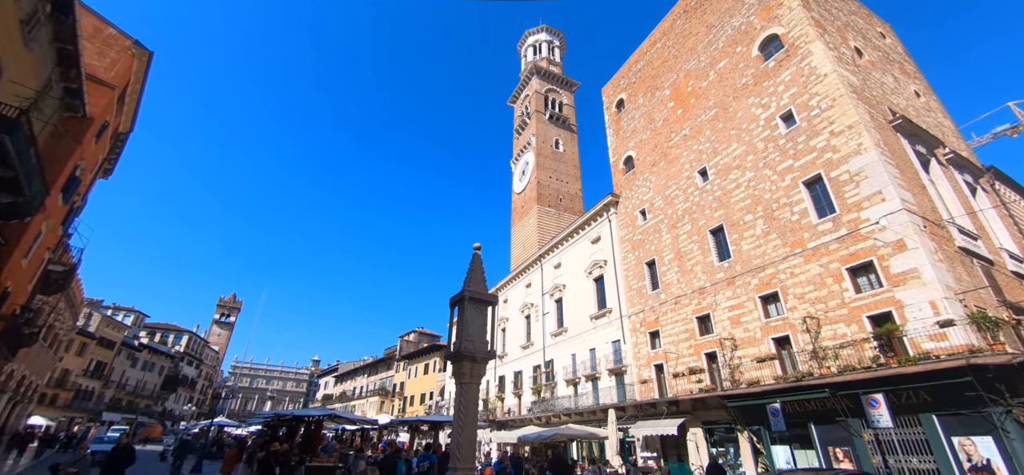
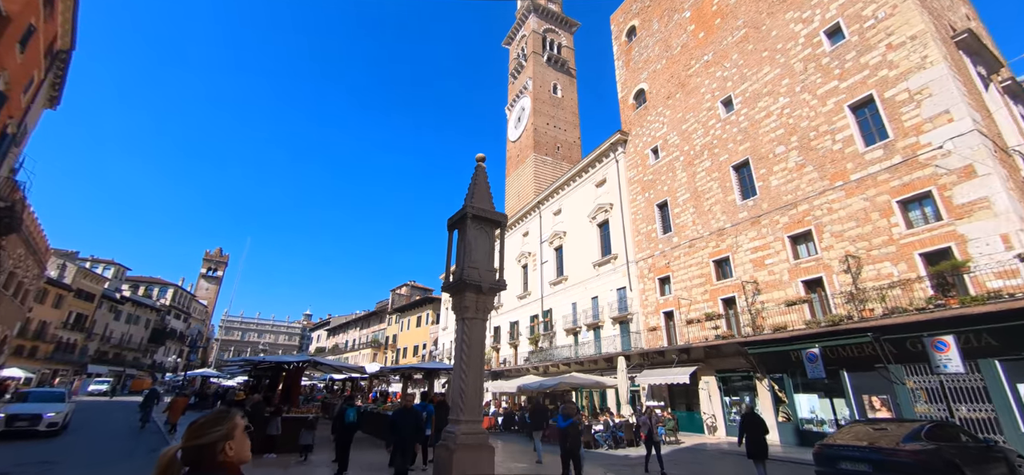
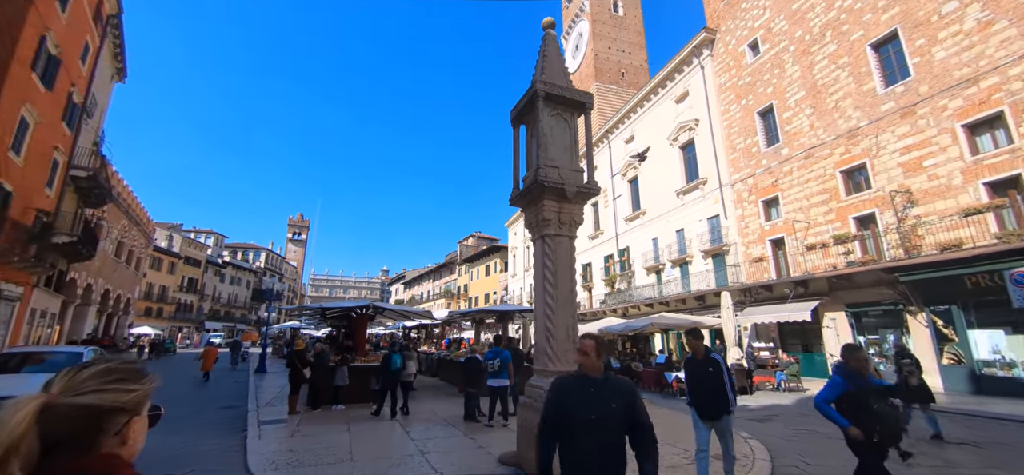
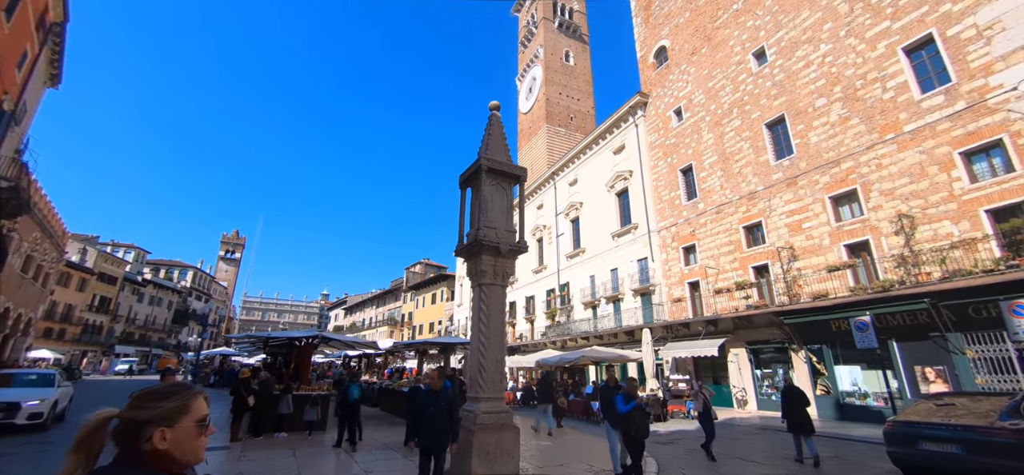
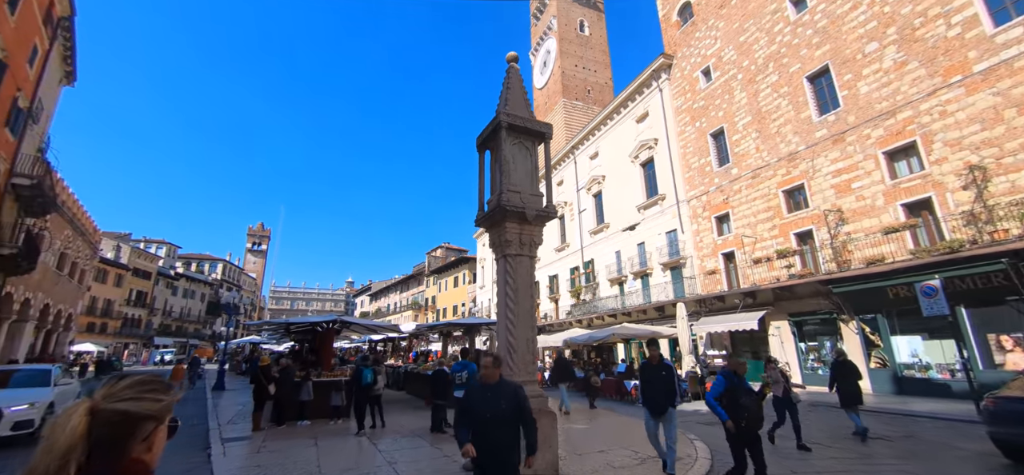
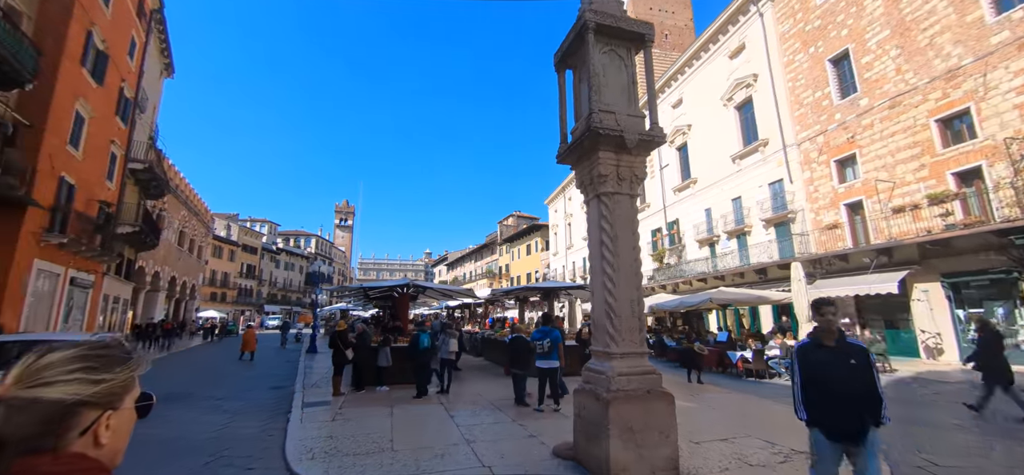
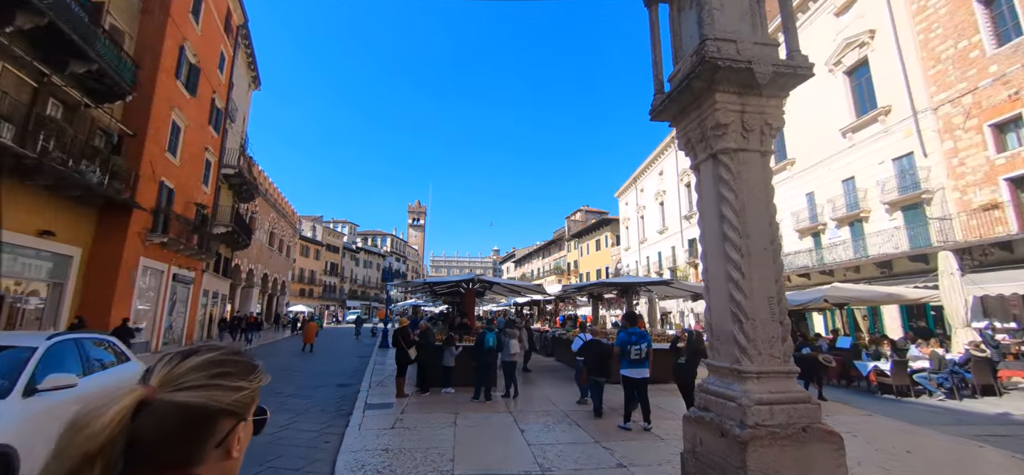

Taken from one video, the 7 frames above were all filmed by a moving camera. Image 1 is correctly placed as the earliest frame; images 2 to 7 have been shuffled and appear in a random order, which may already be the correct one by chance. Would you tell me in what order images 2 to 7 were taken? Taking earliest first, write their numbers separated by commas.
2, 4, 5, 3, 6, 7
